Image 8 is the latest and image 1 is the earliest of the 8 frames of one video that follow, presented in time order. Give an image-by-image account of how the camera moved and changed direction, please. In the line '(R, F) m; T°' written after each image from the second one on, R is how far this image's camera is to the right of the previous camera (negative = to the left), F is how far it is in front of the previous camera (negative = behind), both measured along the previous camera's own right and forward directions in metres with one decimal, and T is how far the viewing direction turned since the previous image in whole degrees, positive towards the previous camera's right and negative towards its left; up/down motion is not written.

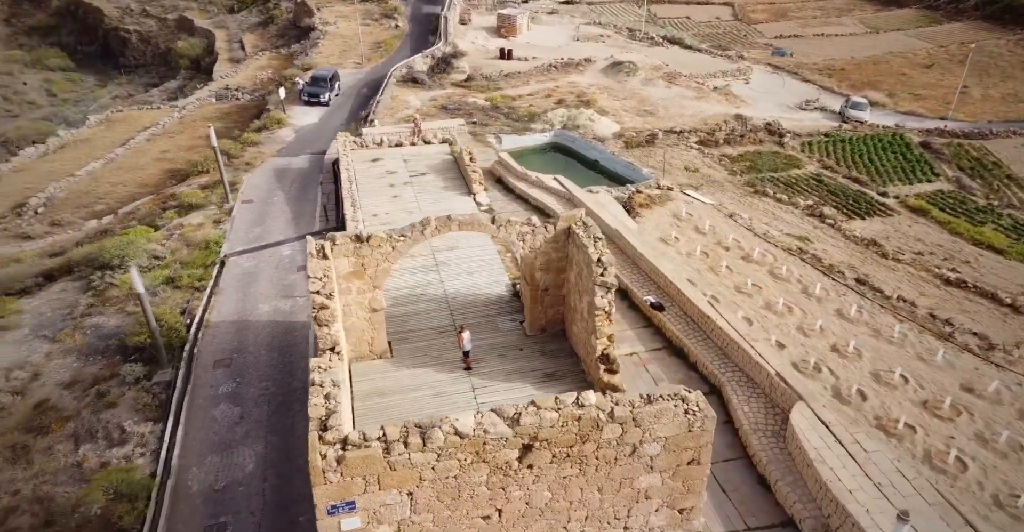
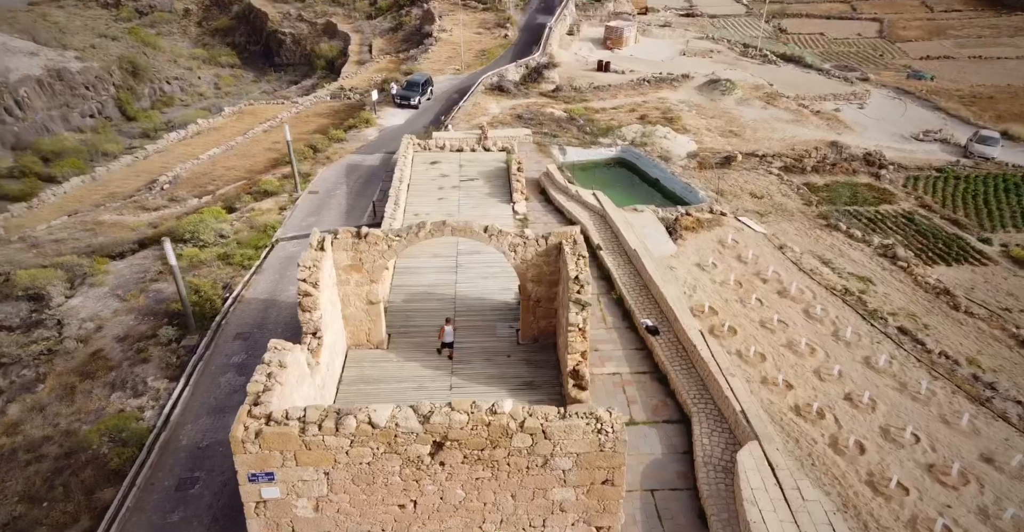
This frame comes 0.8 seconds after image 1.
(+2.0, -0.2) m; -10°
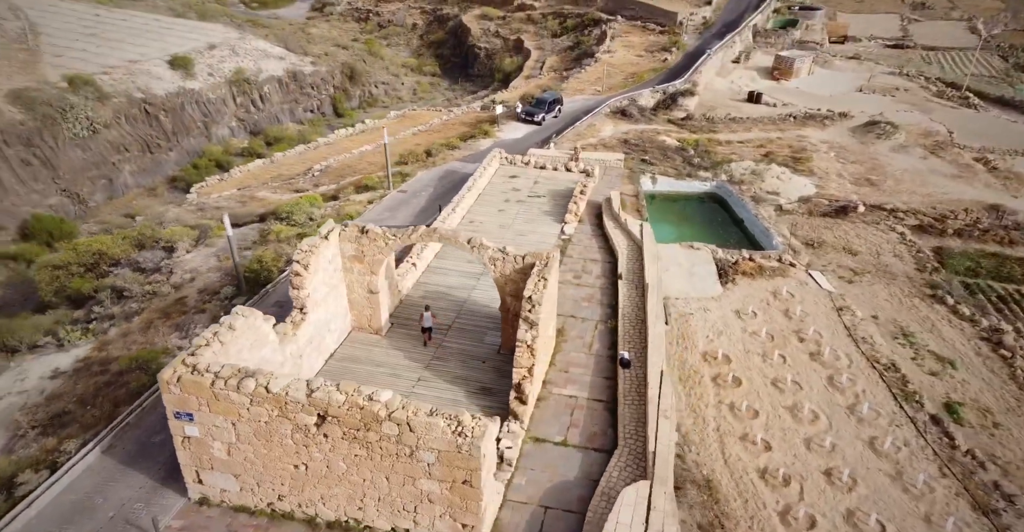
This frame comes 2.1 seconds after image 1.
(+3.4, -0.3) m; -16°
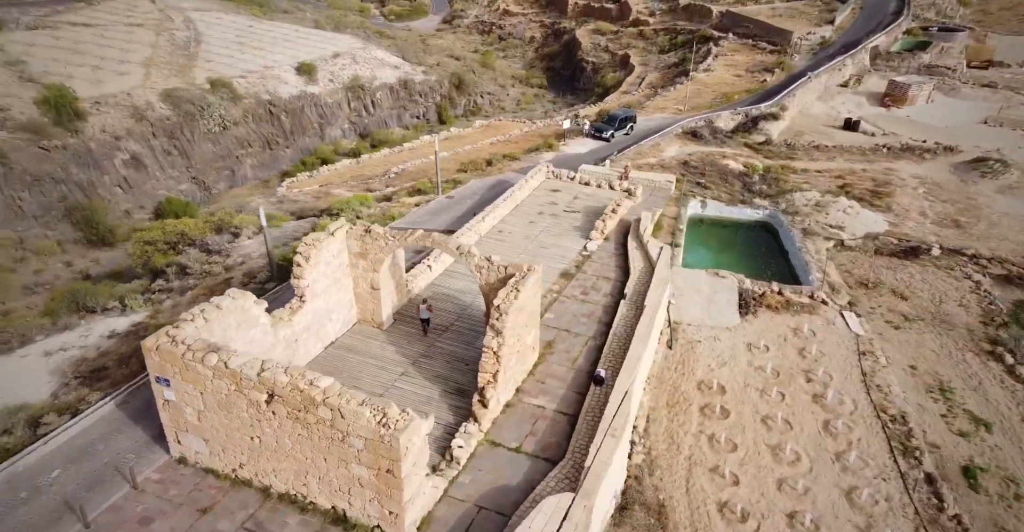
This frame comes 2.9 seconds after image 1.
(+2.2, -0.3) m; -9°
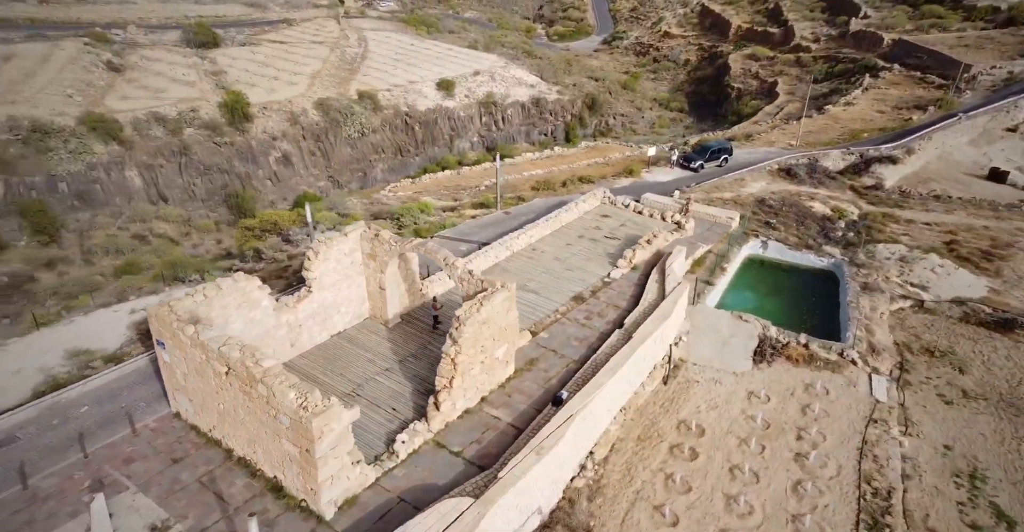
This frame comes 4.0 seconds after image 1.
(+3.0, -0.3) m; -12°
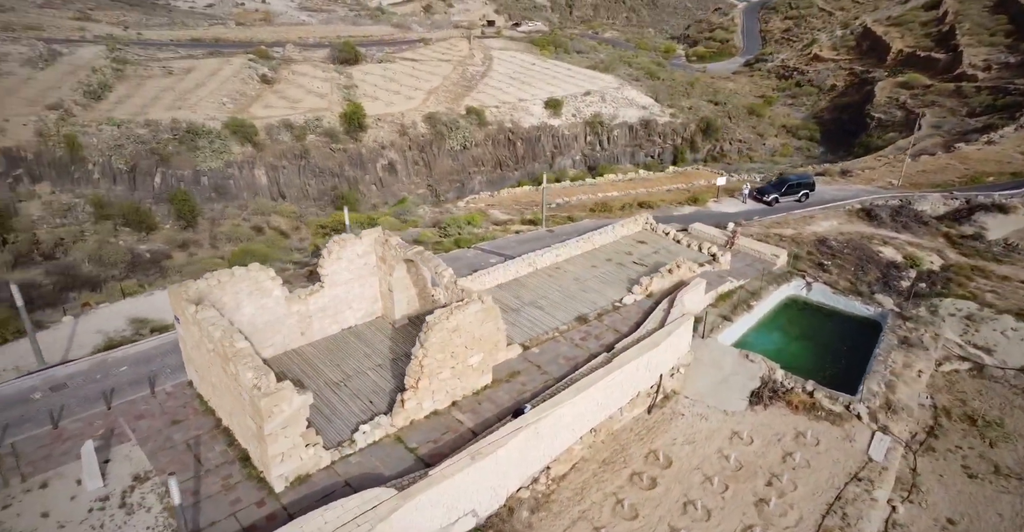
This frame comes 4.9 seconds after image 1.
(+2.7, -0.4) m; -10°
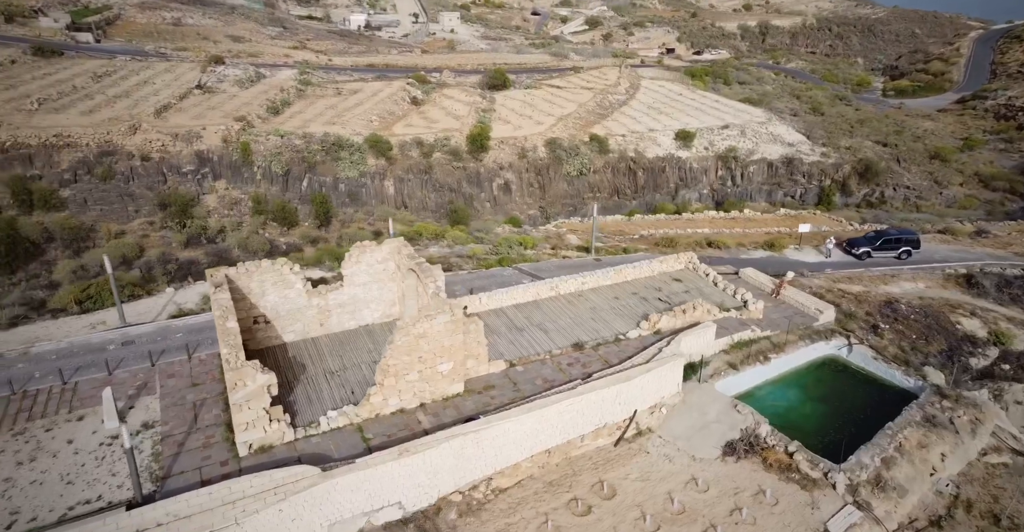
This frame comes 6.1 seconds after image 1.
(+3.6, -0.5) m; -13°
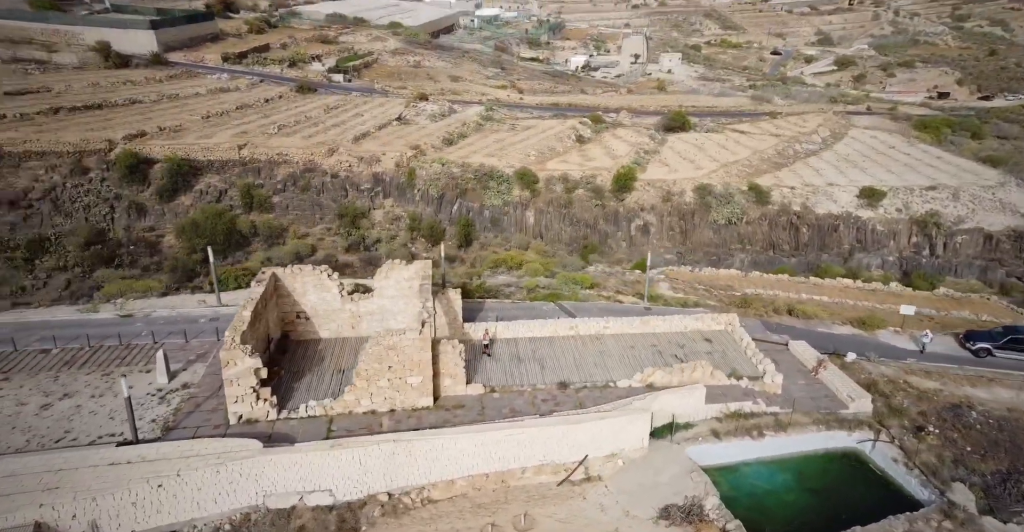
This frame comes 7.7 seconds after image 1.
(+5.1, -0.5) m; -17°
